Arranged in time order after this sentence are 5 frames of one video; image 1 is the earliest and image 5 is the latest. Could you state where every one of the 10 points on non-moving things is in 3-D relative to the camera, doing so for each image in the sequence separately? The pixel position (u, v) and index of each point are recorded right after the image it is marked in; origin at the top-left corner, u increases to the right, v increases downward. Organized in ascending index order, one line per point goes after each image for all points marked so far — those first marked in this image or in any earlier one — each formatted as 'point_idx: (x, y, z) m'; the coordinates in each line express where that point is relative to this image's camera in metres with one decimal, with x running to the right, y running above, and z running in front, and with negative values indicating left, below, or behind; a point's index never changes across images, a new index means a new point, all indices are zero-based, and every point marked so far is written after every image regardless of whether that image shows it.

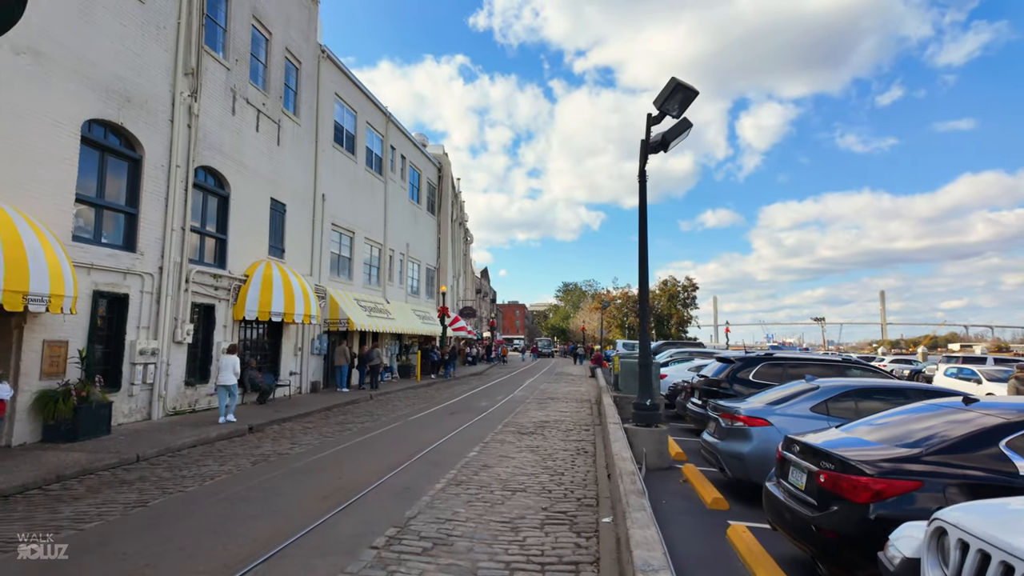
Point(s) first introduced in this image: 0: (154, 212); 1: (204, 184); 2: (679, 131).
0: (-7.9, +1.7, +13.1) m
1: (-7.8, +2.6, +15.0) m
2: (+2.3, +2.2, +8.2) m
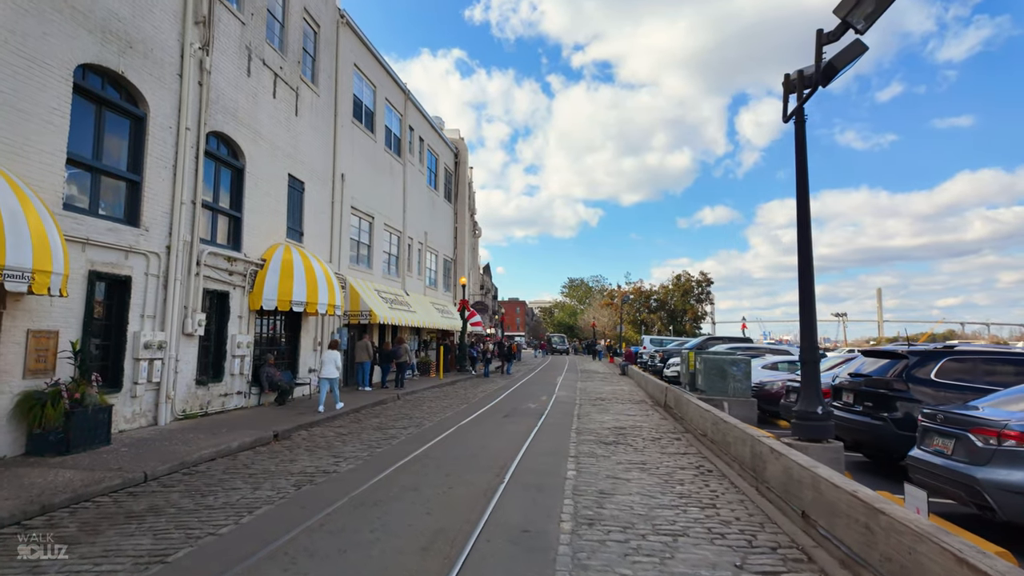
0: (-6.6, +2.0, +11.2) m
1: (-6.5, +3.0, +13.0) m
2: (+3.6, +2.5, +6.3) m
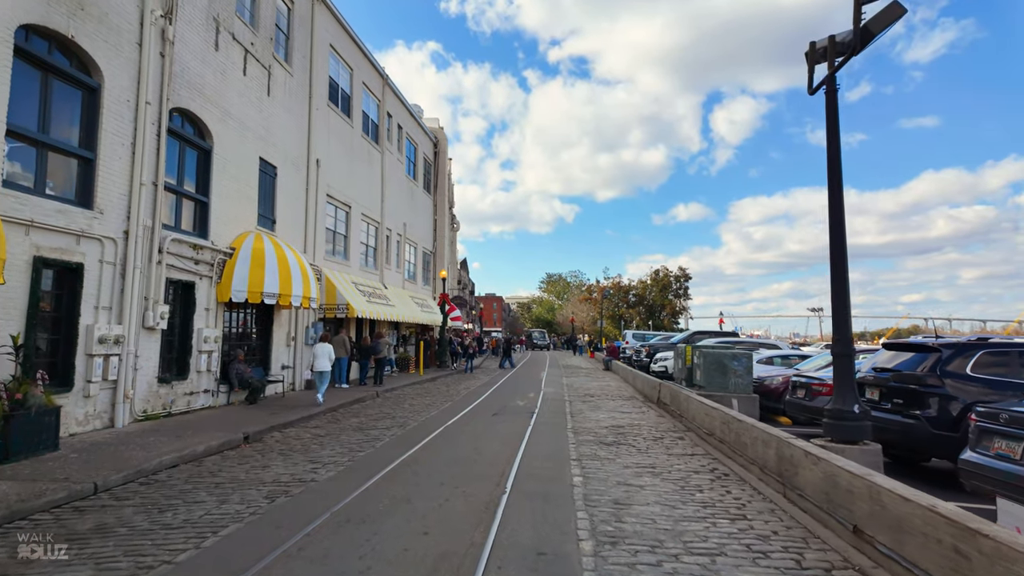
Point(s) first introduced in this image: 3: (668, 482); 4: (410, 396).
0: (-6.8, +2.2, +10.2) m
1: (-6.7, +3.2, +12.0) m
2: (+3.7, +2.6, +5.7) m
3: (+1.7, -2.1, +6.4) m
4: (-2.7, -2.9, +16.0) m
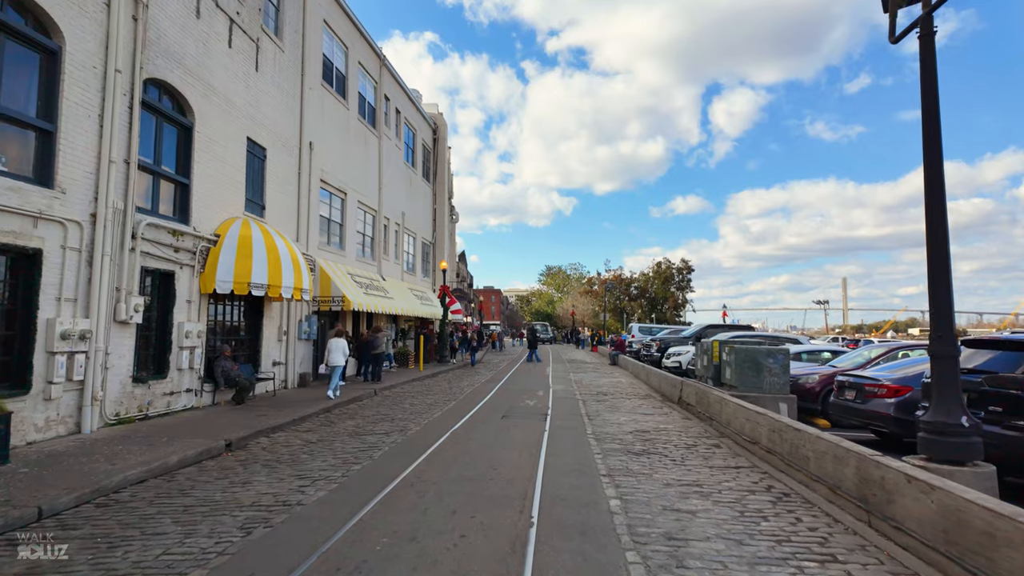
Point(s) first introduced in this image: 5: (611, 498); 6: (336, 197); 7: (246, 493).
0: (-6.6, +2.4, +9.1) m
1: (-6.5, +3.4, +10.9) m
2: (+3.9, +2.7, +4.7) m
3: (+1.9, -2.0, +5.4) m
4: (-2.6, -2.7, +14.9) m
5: (+0.9, -2.0, +5.5) m
6: (-5.7, +2.9, +19.2) m
7: (-2.8, -2.1, +6.2) m
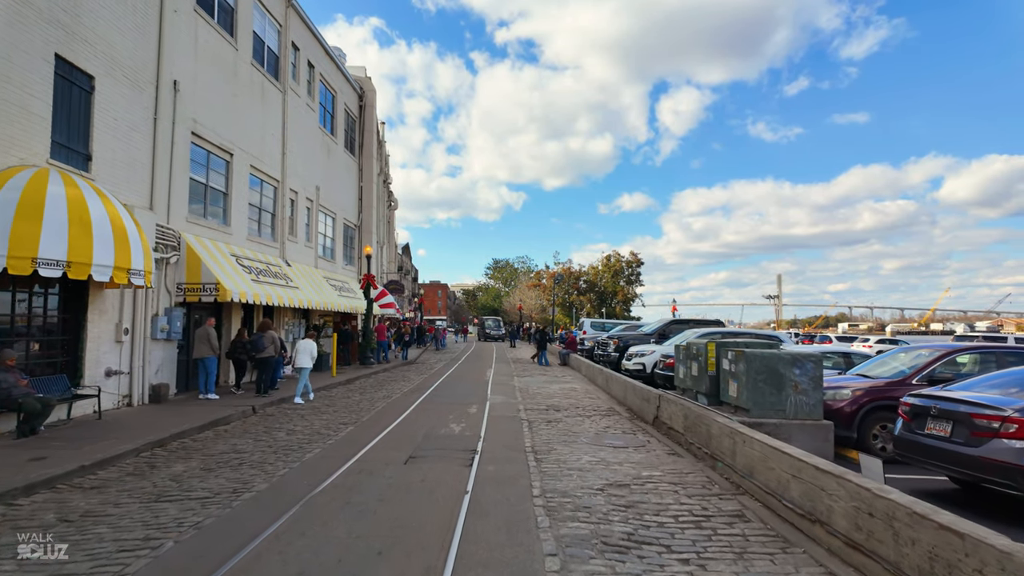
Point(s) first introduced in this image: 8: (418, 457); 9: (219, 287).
0: (-7.5, +2.7, +5.0) m
1: (-7.6, +3.7, +6.8) m
2: (+3.4, +2.9, +1.5) m
3: (+1.3, -1.8, +2.1) m
4: (-4.0, -2.4, +11.2) m
5: (+0.3, -1.7, +2.1) m
6: (-7.5, +3.3, +15.1) m
7: (-3.5, -1.9, +2.5) m
8: (-1.1, -2.0, +7.2) m
9: (-6.4, 0.0, +12.9) m
